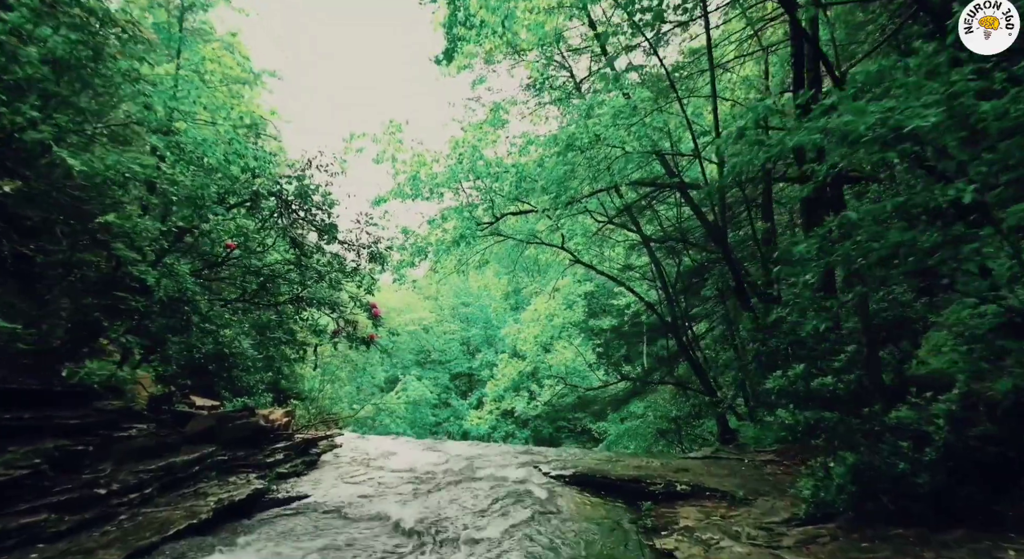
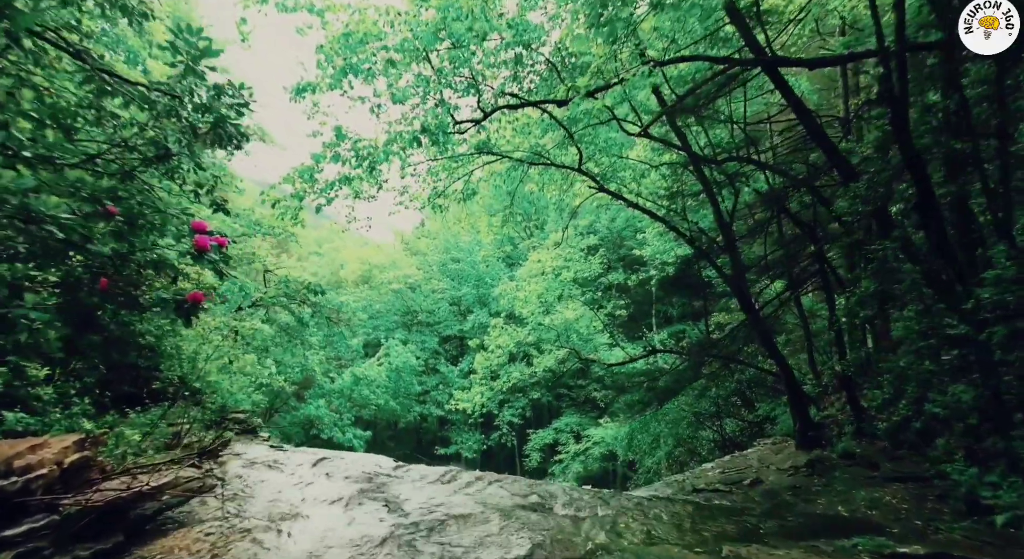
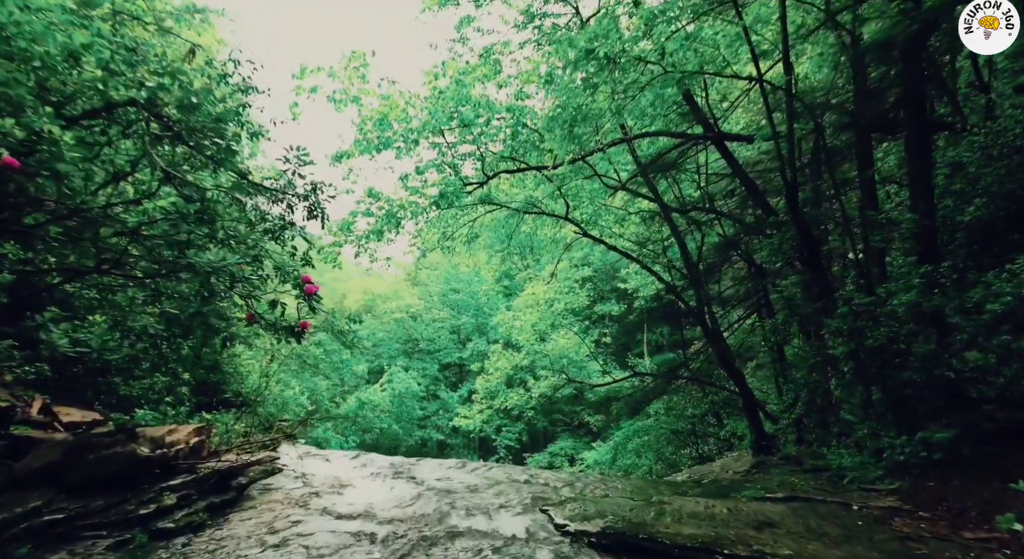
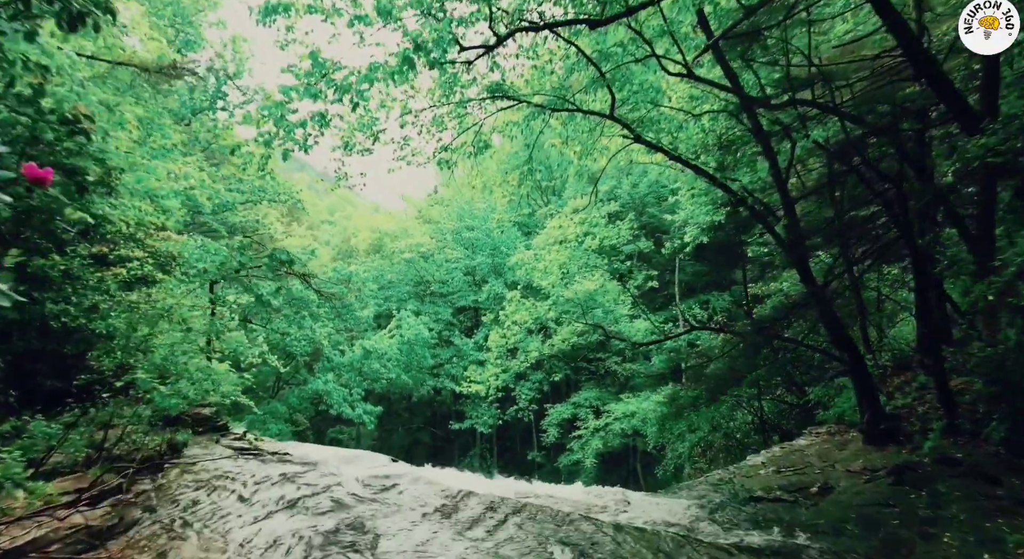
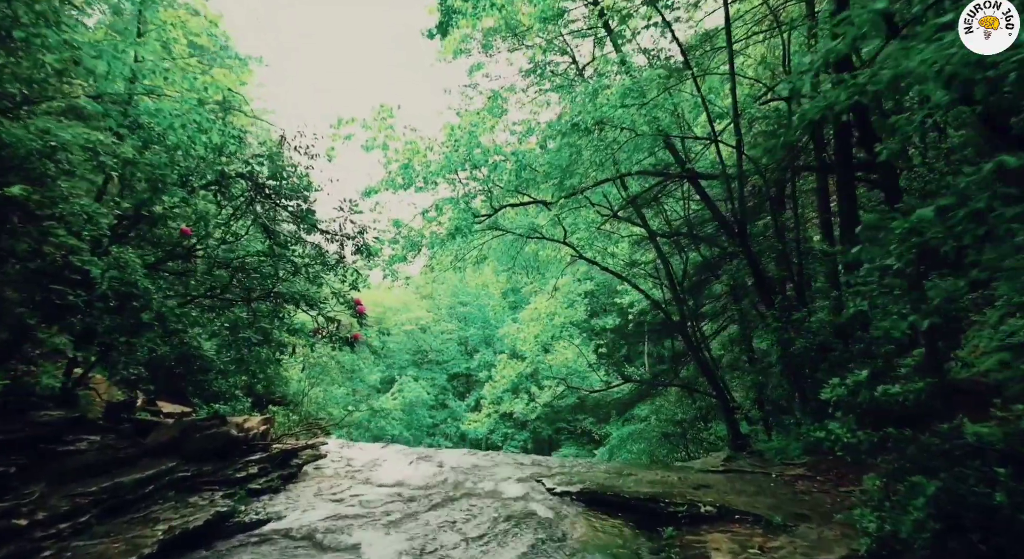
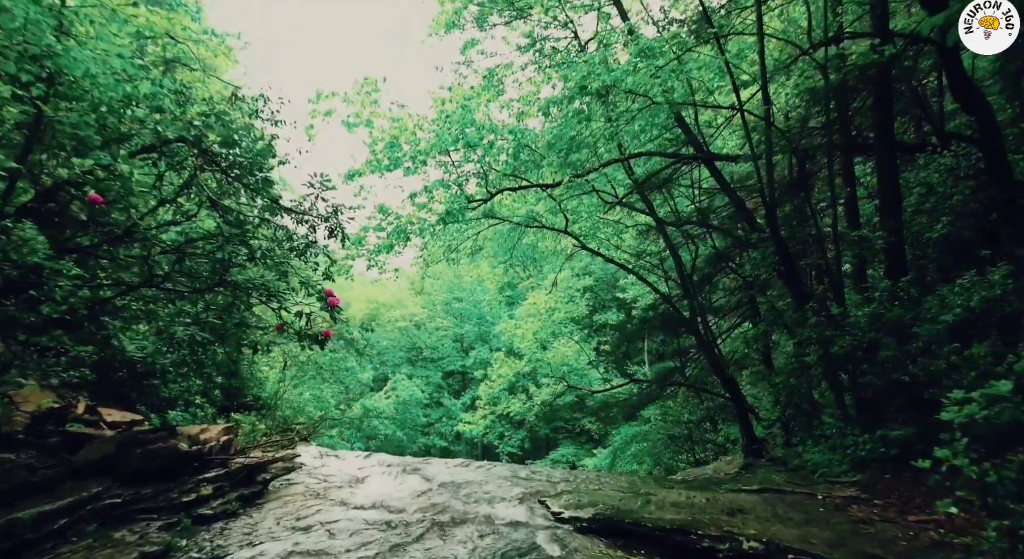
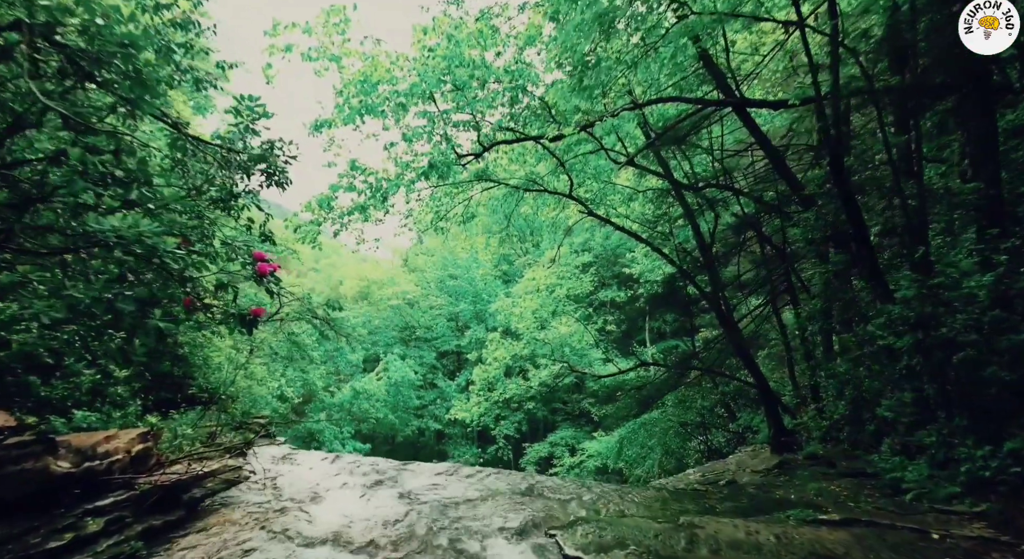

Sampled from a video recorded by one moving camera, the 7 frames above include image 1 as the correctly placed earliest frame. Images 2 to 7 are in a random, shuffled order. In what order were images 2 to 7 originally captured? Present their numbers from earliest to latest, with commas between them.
5, 6, 3, 7, 2, 4
